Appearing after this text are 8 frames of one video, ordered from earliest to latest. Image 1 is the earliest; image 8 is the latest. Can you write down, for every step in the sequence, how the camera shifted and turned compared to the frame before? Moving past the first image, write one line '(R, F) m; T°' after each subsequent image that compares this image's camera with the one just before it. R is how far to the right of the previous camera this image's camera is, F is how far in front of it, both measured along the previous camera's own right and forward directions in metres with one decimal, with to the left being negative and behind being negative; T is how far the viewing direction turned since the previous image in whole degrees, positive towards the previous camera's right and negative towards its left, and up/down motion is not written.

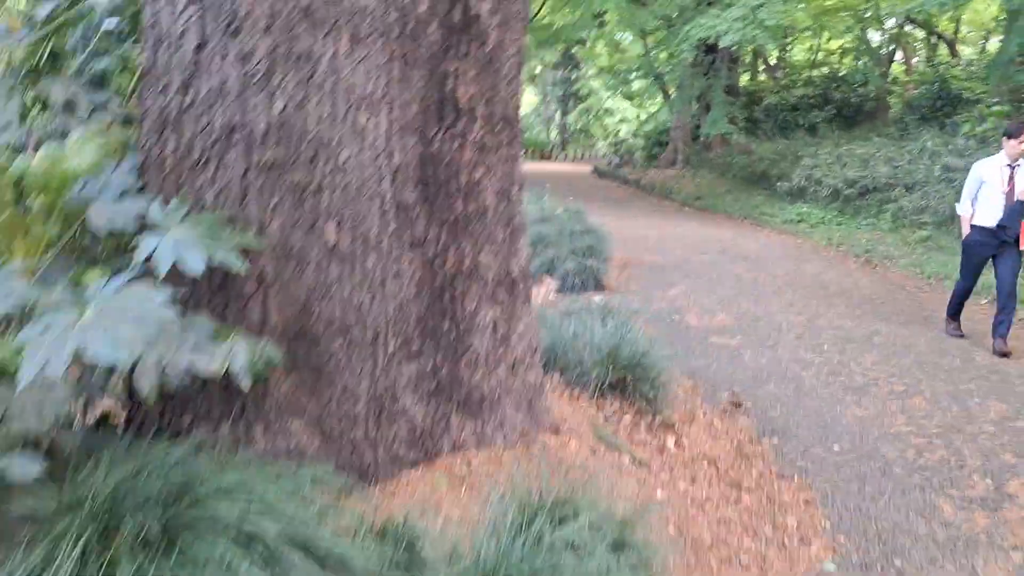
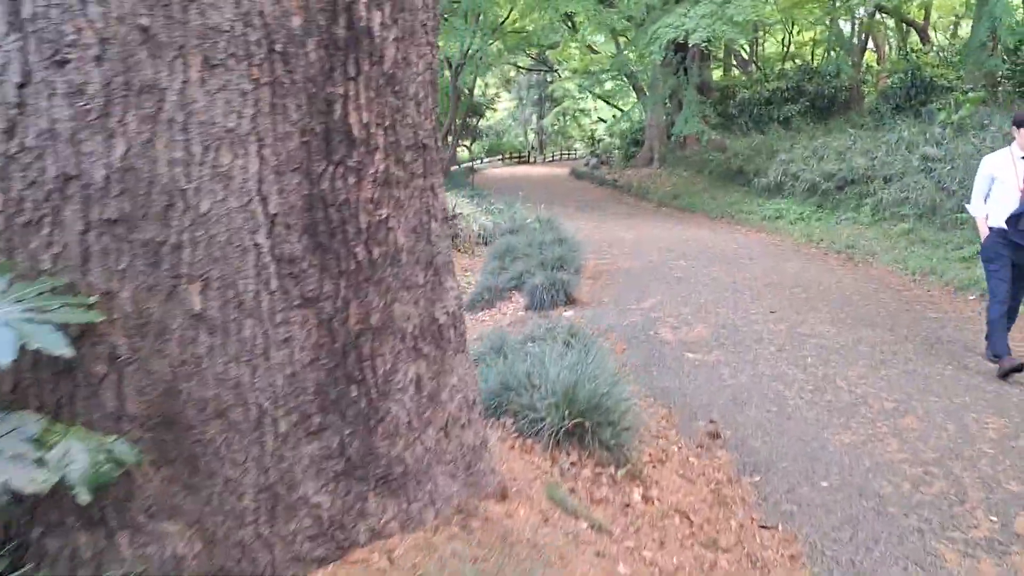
(+0.2, +0.4) m; +1°
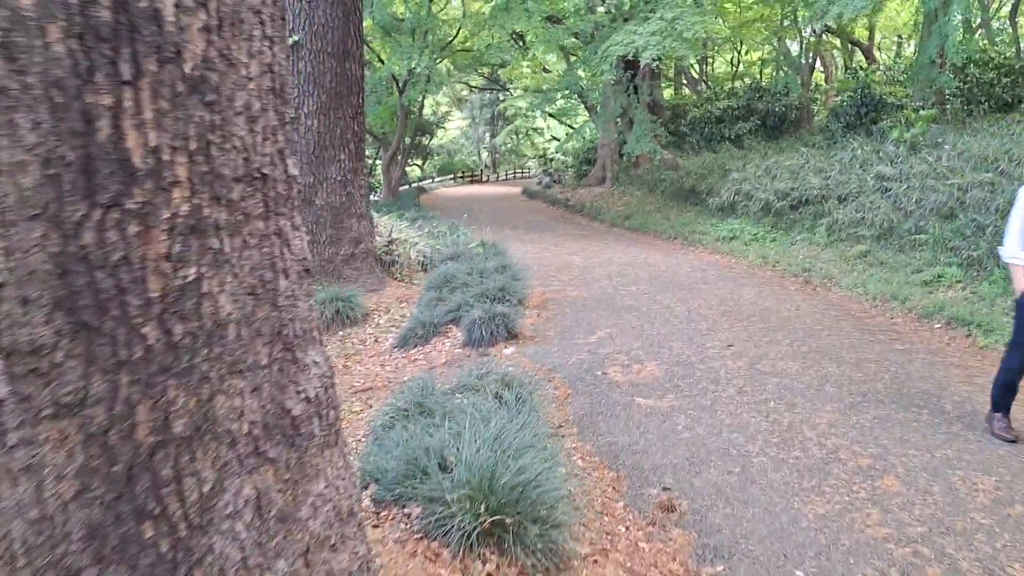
(+0.2, +0.6) m; +3°
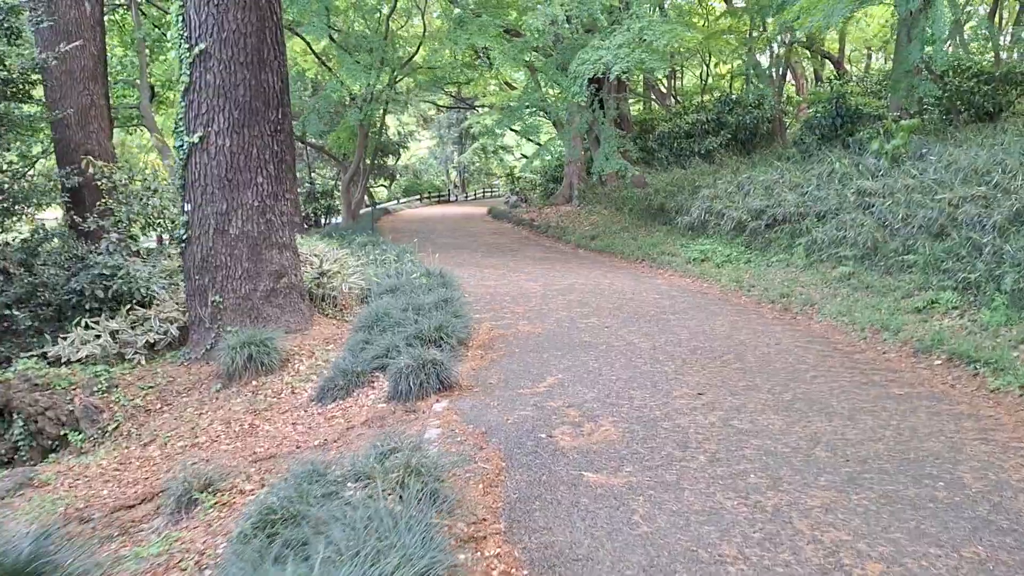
(+0.3, +0.9) m; +1°
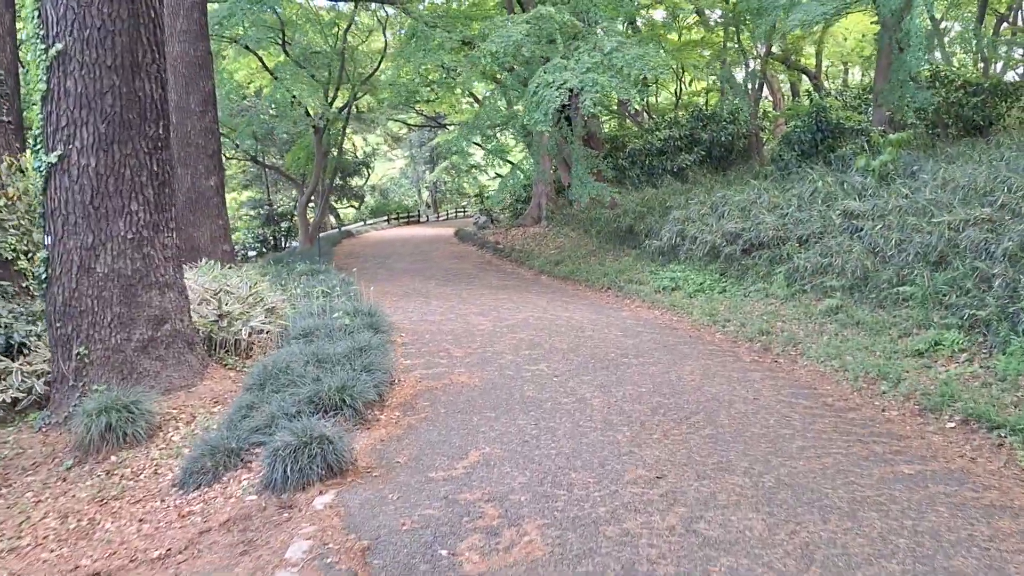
(+0.3, +1.1) m; +1°
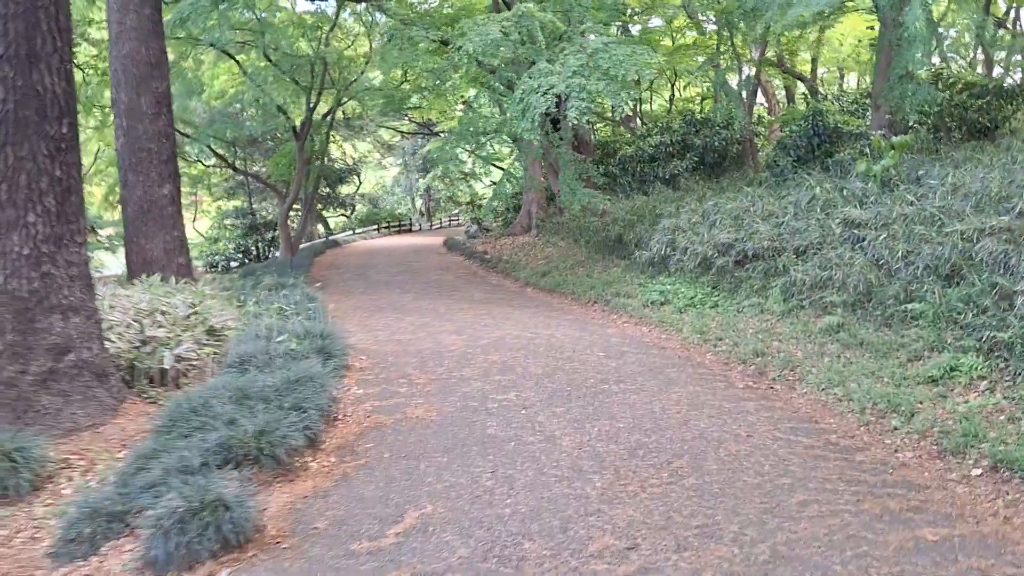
(+0.2, +0.7) m; 0°
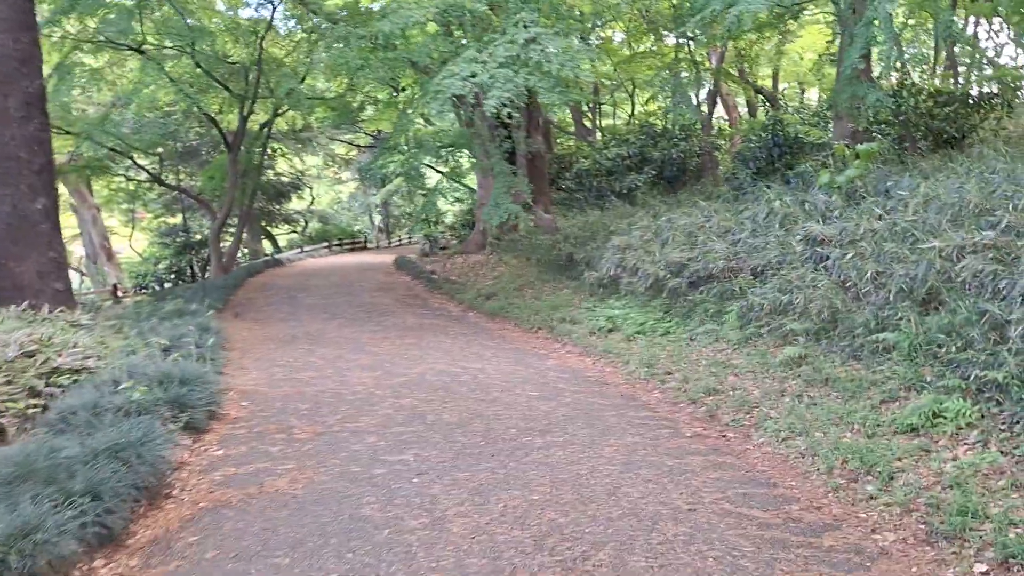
(+0.4, +1.1) m; +2°
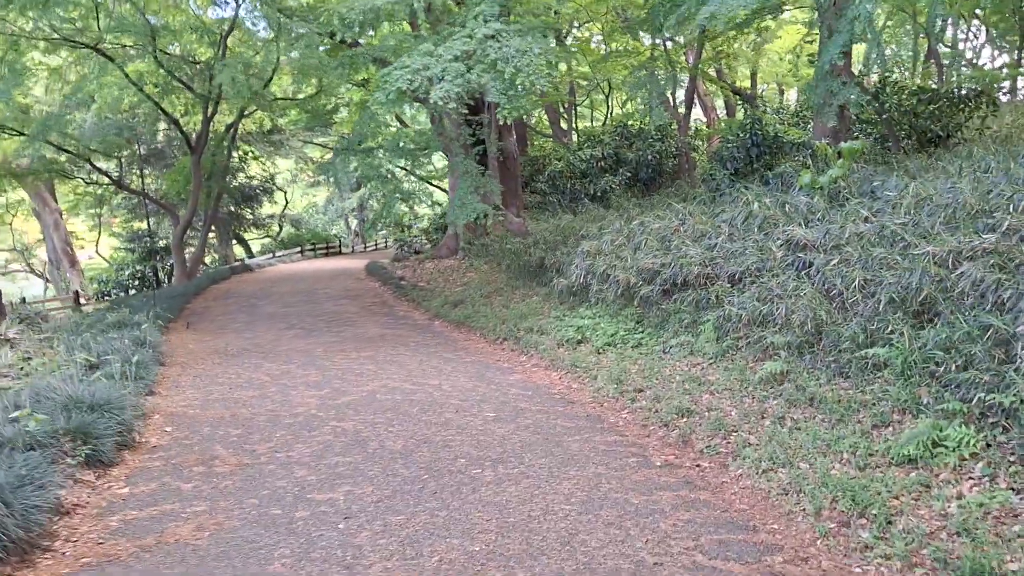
(+0.2, +0.6) m; +1°
